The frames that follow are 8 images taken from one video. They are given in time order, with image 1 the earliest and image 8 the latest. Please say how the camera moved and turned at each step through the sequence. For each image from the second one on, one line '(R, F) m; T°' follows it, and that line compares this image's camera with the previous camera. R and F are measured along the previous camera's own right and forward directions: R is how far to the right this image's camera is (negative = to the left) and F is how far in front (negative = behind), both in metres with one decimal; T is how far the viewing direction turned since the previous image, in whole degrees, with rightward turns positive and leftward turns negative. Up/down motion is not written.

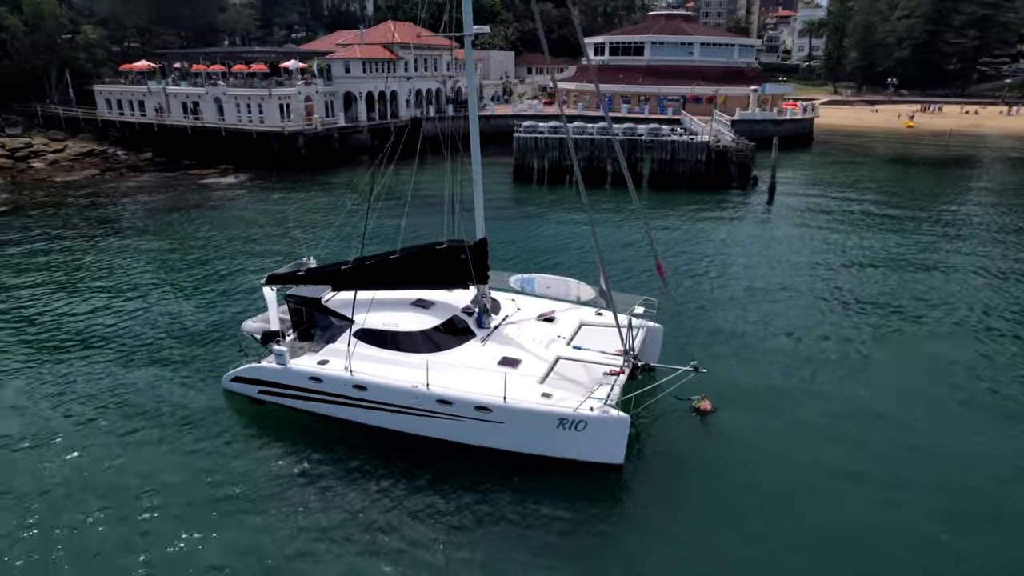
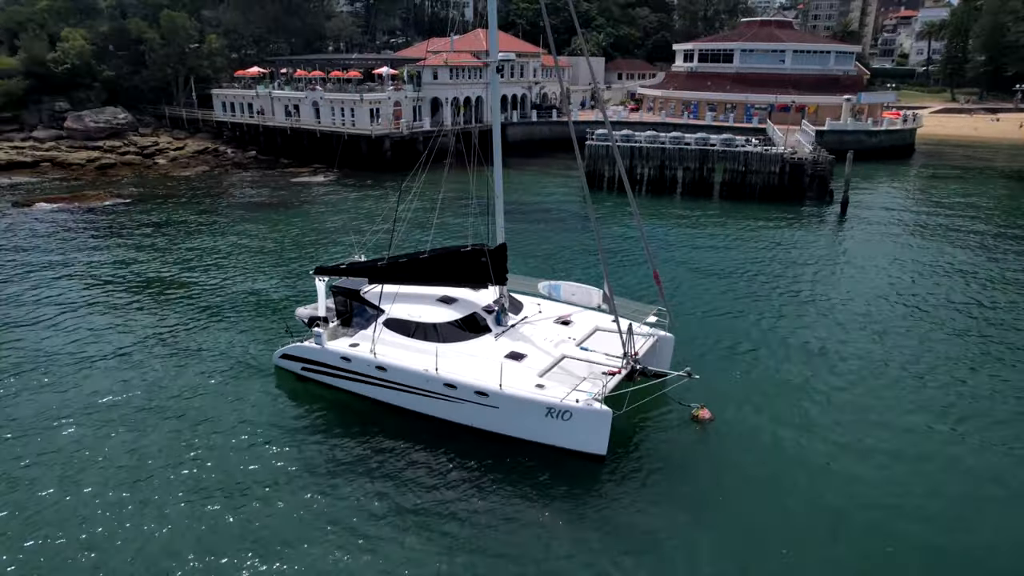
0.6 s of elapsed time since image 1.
(+2.2, -1.3) m; -8°
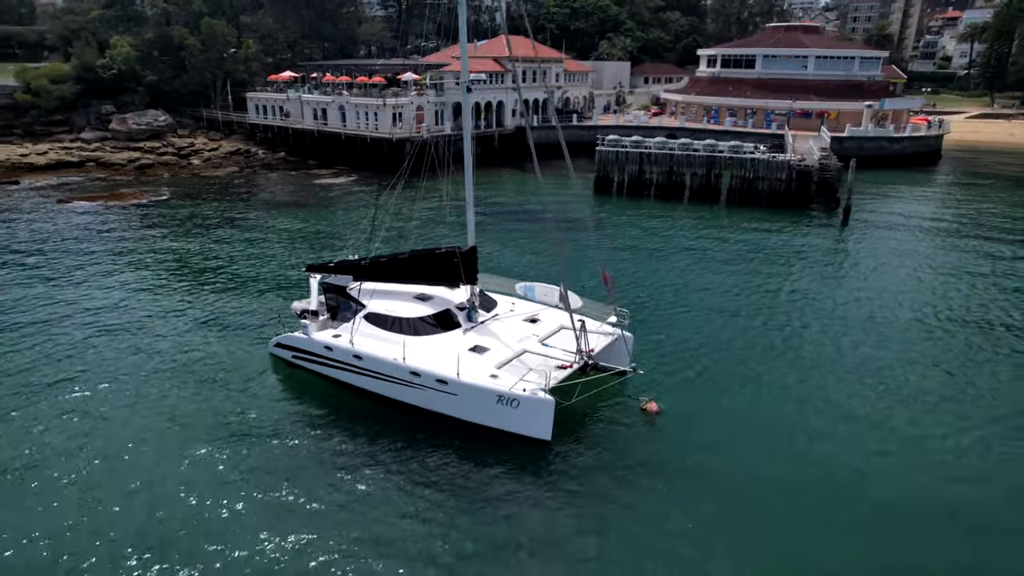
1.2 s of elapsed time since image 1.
(+2.1, -1.6) m; -3°
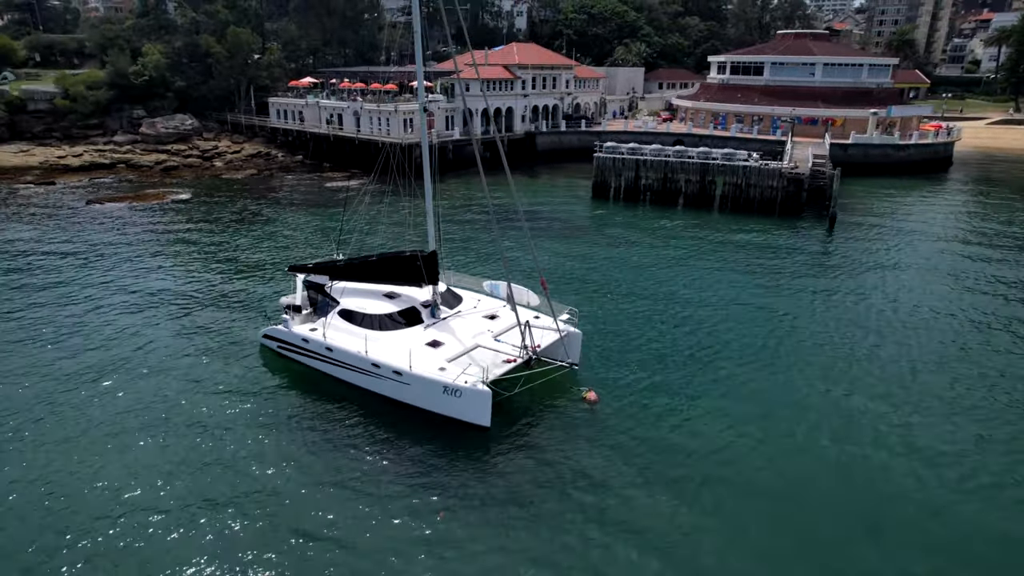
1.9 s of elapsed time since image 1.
(+2.4, -2.0) m; -3°
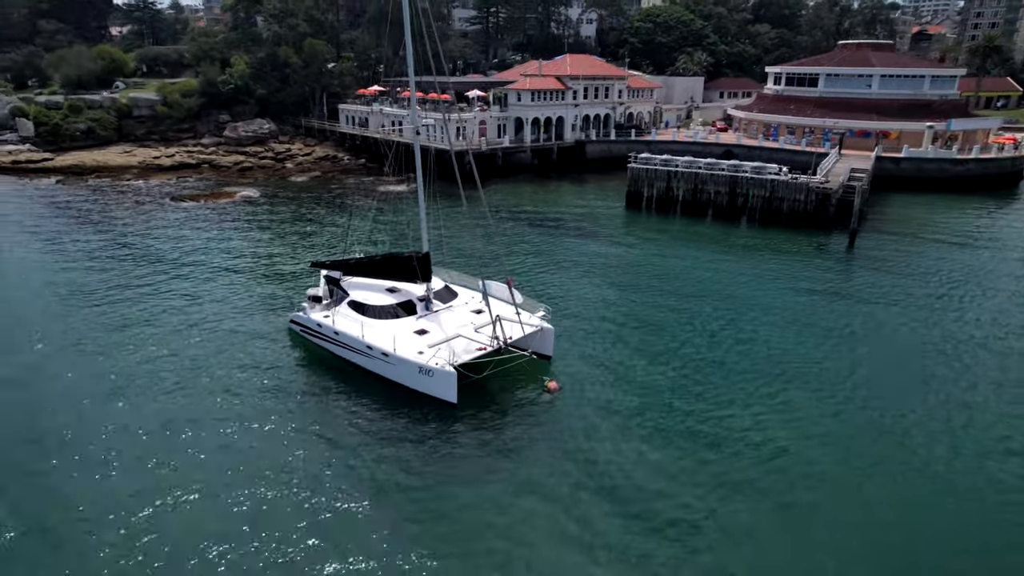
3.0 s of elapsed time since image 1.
(+3.7, -2.8) m; -7°
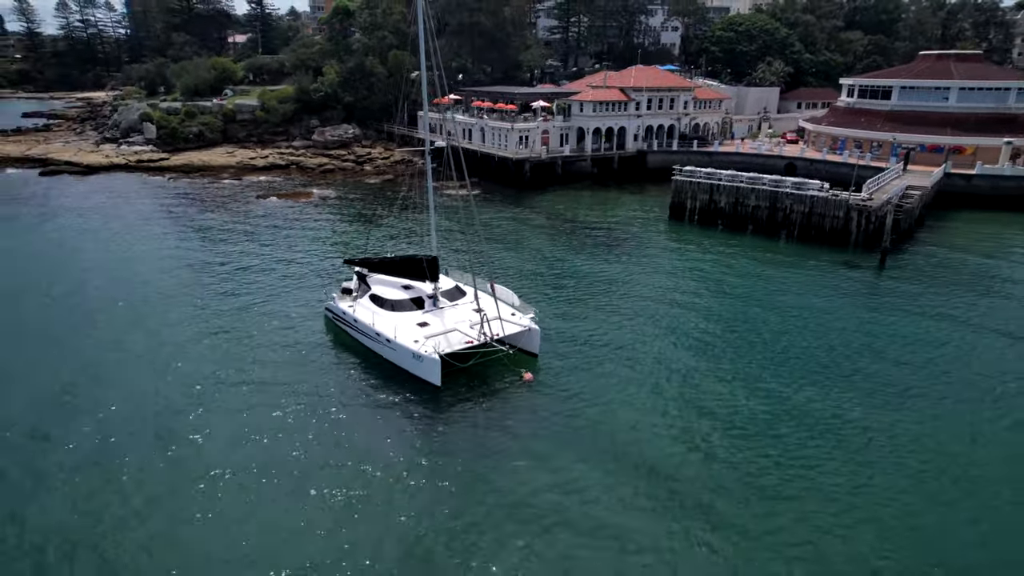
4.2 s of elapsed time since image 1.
(+4.3, -2.9) m; -8°
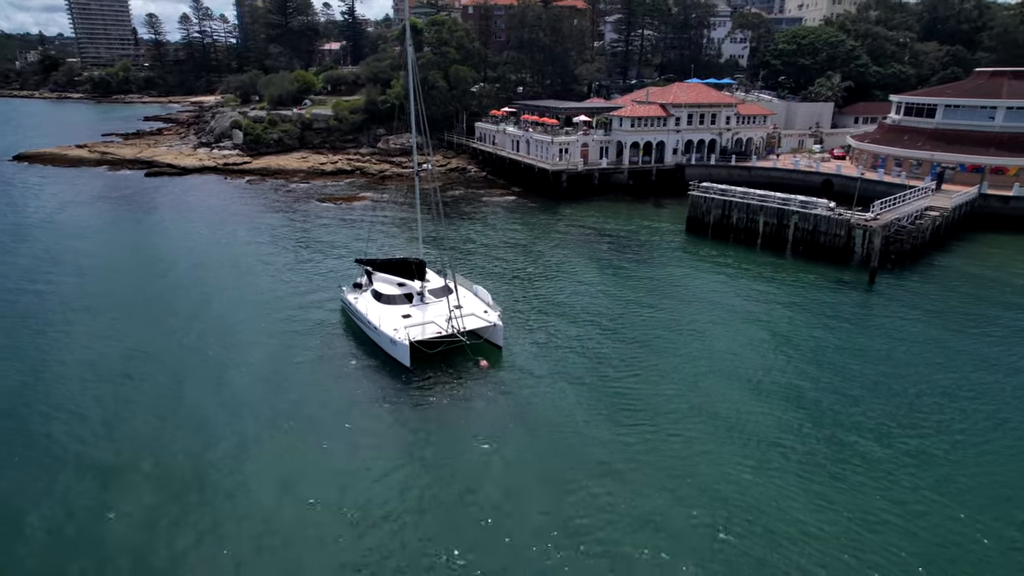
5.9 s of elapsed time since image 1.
(+5.7, -4.2) m; -7°
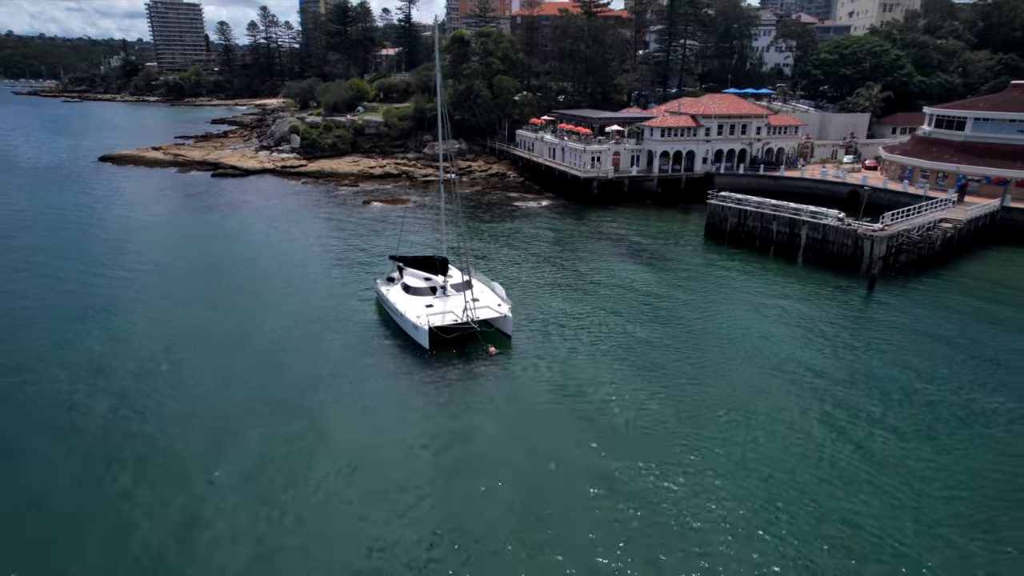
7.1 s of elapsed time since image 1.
(+2.3, -4.1) m; -4°
